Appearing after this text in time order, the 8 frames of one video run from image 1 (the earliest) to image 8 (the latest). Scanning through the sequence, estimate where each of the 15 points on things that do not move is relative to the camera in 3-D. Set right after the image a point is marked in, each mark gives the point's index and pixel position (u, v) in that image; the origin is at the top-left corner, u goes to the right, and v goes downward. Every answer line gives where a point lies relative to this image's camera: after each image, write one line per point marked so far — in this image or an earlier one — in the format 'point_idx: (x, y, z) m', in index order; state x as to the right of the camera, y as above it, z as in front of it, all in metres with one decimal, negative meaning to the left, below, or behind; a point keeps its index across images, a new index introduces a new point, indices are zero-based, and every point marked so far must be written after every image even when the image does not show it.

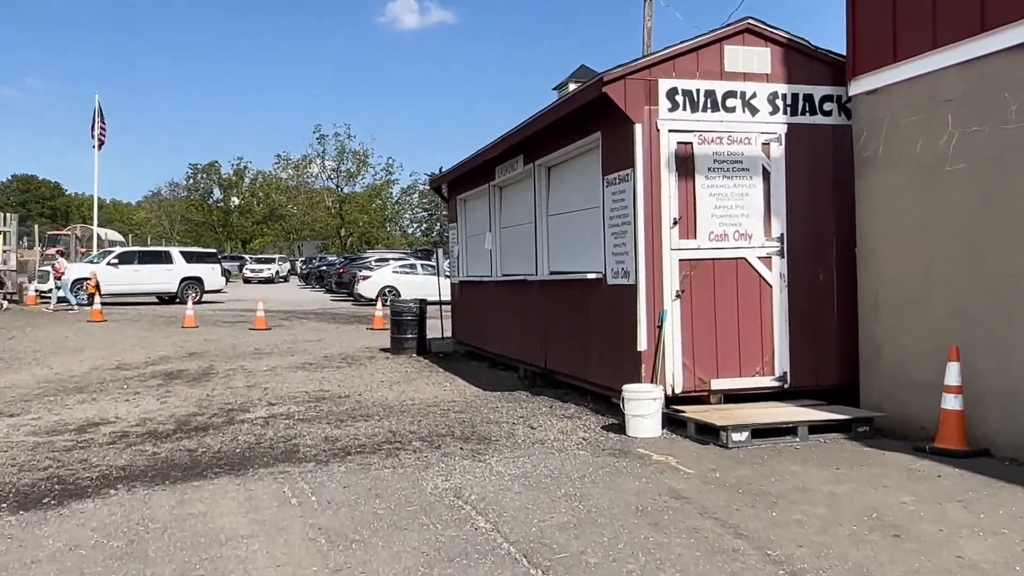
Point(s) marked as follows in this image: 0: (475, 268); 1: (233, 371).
0: (-0.5, +0.3, +12.5) m
1: (-3.7, -1.1, +11.8) m
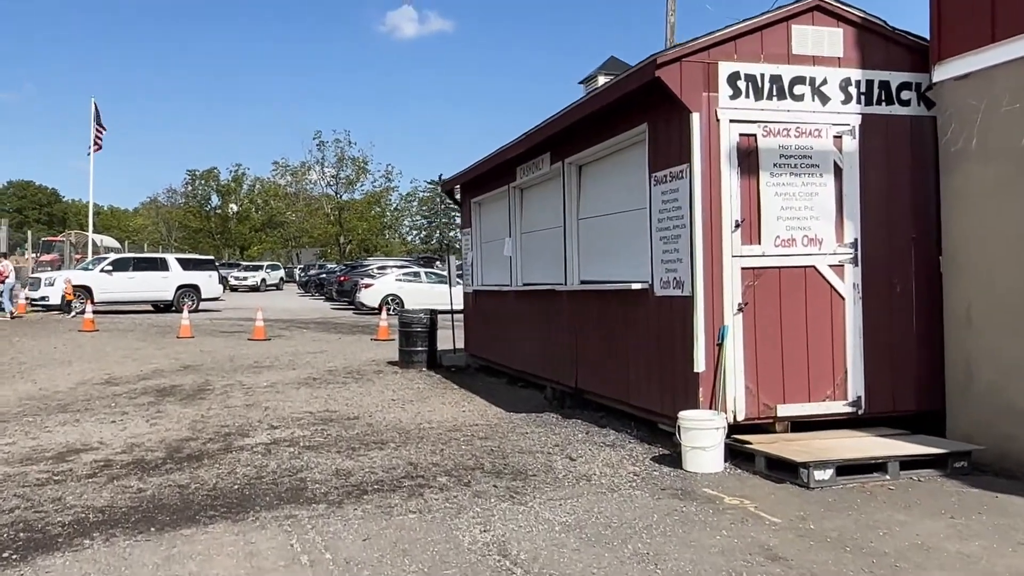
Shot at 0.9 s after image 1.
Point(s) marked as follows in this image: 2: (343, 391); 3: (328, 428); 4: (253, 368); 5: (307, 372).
0: (-0.2, +0.1, +11.6) m
1: (-3.4, -1.2, +10.9) m
2: (-2.0, -1.2, +10.3) m
3: (-1.6, -1.2, +7.7) m
4: (-3.8, -1.2, +13.1) m
5: (-2.9, -1.2, +12.5) m
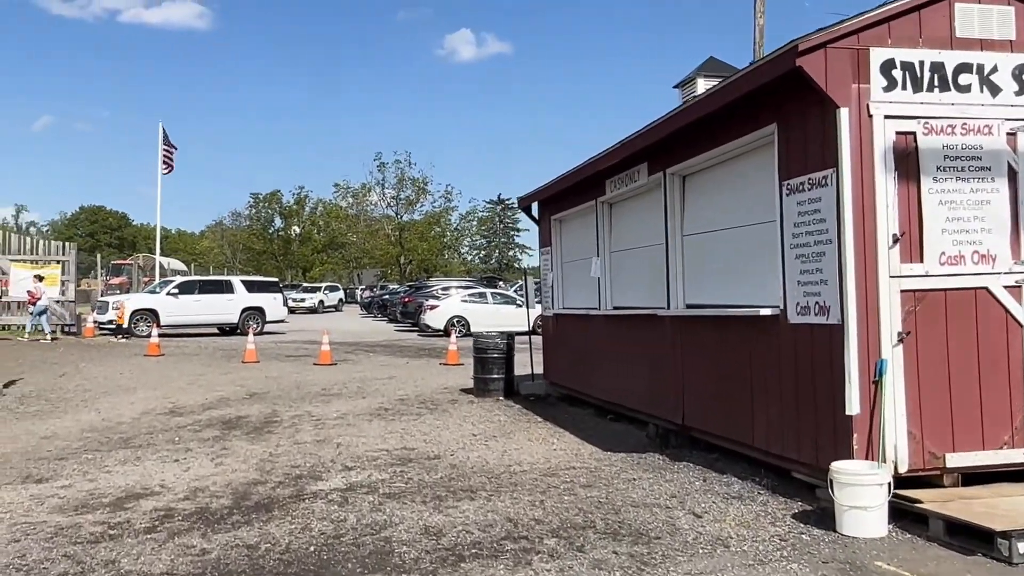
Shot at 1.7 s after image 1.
0: (+0.8, -0.1, +10.8) m
1: (-2.4, -1.5, +10.2) m
2: (-1.0, -1.5, +9.5) m
3: (-0.8, -1.4, +7.0) m
4: (-2.6, -1.5, +12.4) m
5: (-1.8, -1.5, +11.8) m
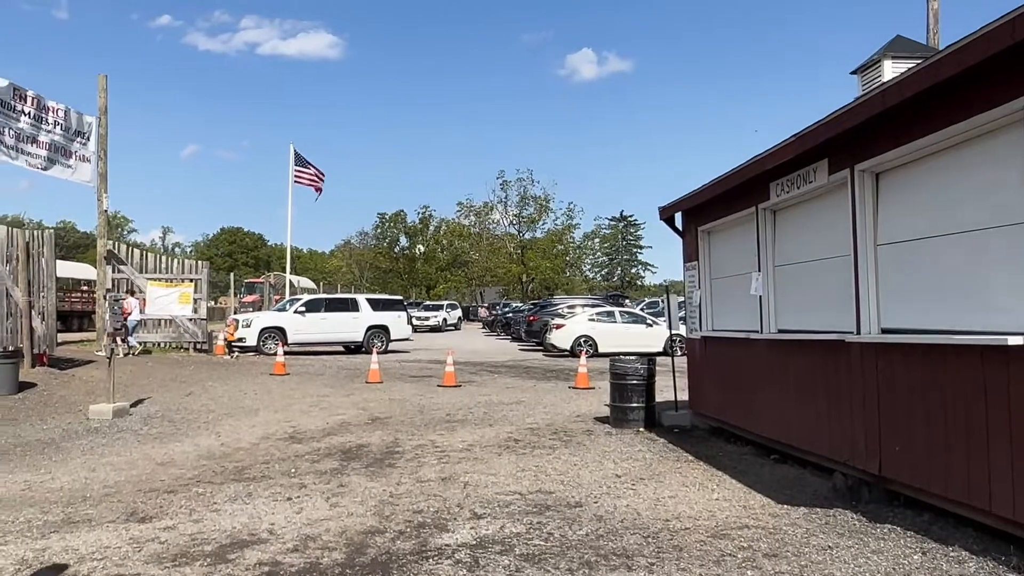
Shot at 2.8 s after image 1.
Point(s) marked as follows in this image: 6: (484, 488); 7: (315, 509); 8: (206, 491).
0: (+2.3, -0.3, +9.5) m
1: (-1.0, -1.7, +9.4) m
2: (+0.4, -1.6, +8.5) m
3: (+0.2, -1.6, +5.9) m
4: (-0.9, -1.8, +11.6) m
5: (-0.1, -1.7, +10.8) m
6: (-0.2, -1.6, +7.2) m
7: (-1.5, -1.6, +6.7) m
8: (-2.6, -1.7, +7.5) m
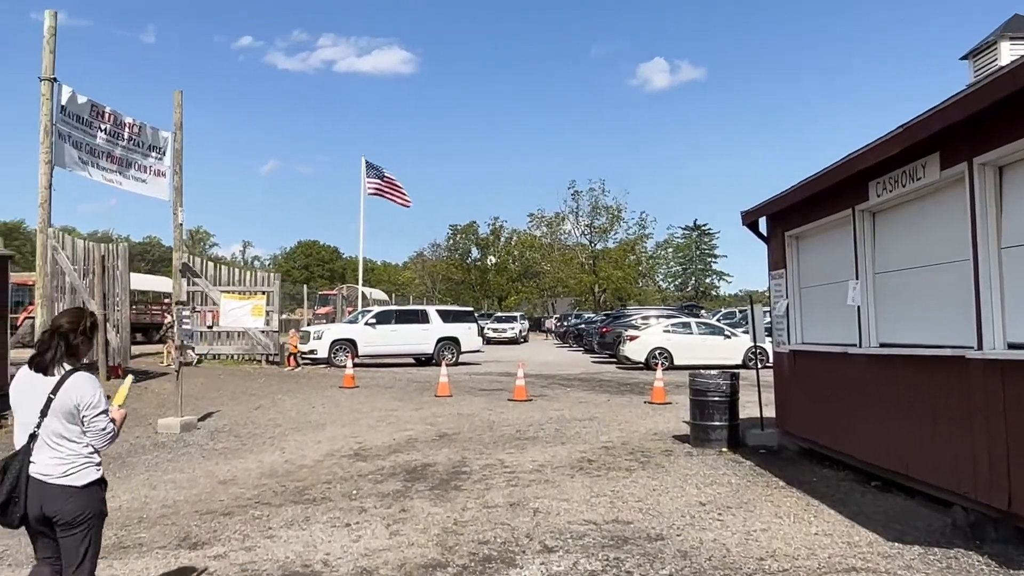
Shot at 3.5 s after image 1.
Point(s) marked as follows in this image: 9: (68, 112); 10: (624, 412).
0: (+3.1, -0.4, +8.8) m
1: (-0.2, -1.8, +8.9) m
2: (+1.0, -1.7, +7.9) m
3: (+0.7, -1.6, +5.3) m
4: (+0.1, -1.9, +11.1) m
5: (+0.8, -1.9, +10.3) m
6: (+0.3, -1.7, +6.7) m
7: (-1.0, -1.7, +6.2) m
8: (-2.0, -1.8, +7.1) m
9: (-9.7, +3.9, +19.6) m
10: (+1.8, -2.0, +14.3) m
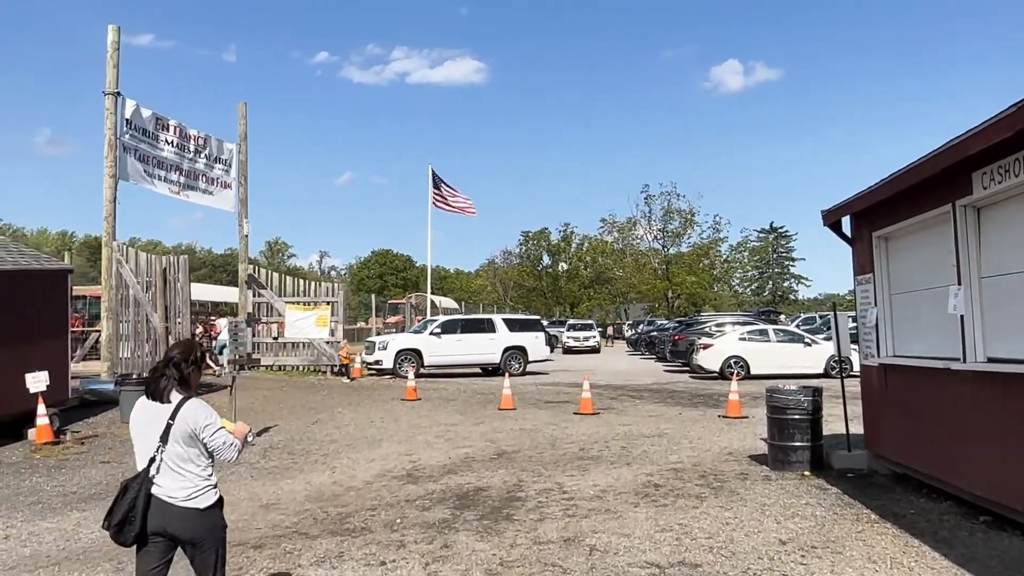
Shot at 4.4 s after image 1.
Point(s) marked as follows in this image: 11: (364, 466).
0: (+3.6, -0.5, +7.8) m
1: (+0.3, -1.9, +8.2) m
2: (+1.5, -1.8, +7.1) m
3: (+0.9, -1.7, +4.6) m
4: (+0.8, -2.0, +10.4) m
5: (+1.4, -1.9, +9.5) m
6: (+0.7, -1.8, +5.9) m
7: (-0.6, -1.8, +5.6) m
8: (-1.6, -1.9, +6.6) m
9: (-8.4, +3.6, +19.7) m
10: (+2.8, -2.1, +13.4) m
11: (-1.8, -2.2, +10.9) m
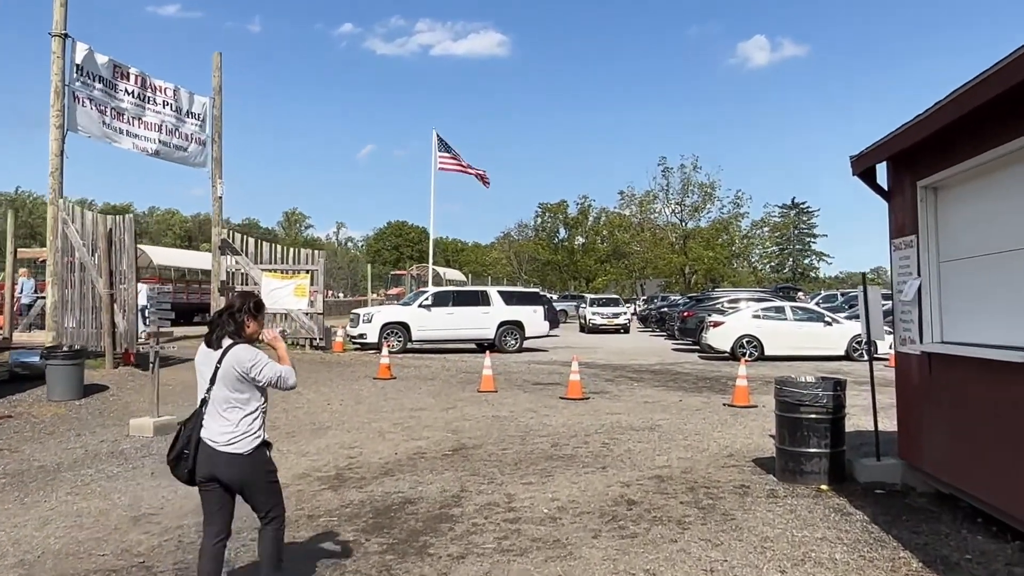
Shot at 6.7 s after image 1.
0: (+3.1, -0.3, +5.9) m
1: (-0.2, -1.6, +6.4) m
2: (+1.0, -1.6, +5.3) m
3: (+0.3, -1.5, +2.7) m
4: (+0.3, -1.7, +8.5) m
5: (+0.9, -1.6, +7.6) m
6: (+0.1, -1.5, +4.1) m
7: (-1.2, -1.6, +3.8) m
8: (-2.1, -1.6, +4.8) m
9: (-8.5, +4.3, +17.9) m
10: (+2.4, -1.7, +11.5) m
11: (-2.2, -1.8, +9.1) m
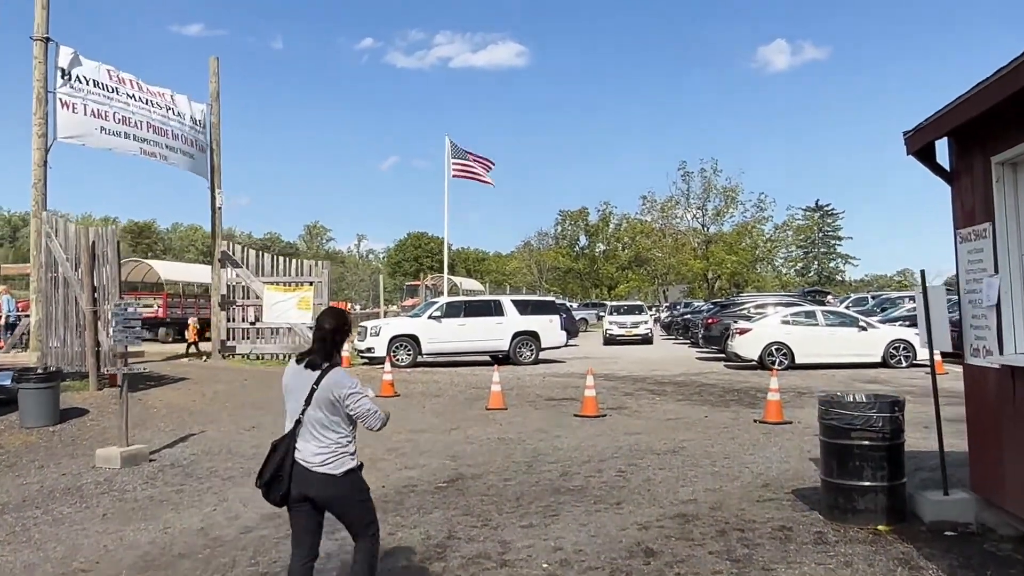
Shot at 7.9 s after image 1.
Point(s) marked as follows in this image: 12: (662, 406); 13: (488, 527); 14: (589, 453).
0: (+3.0, -0.2, +4.7) m
1: (-0.2, -1.7, +5.2) m
2: (+0.9, -1.6, +4.1) m
3: (+0.2, -1.5, +1.6) m
4: (+0.3, -1.7, +7.4) m
5: (+0.9, -1.7, +6.5) m
6: (0.0, -1.6, +3.0) m
7: (-1.3, -1.6, +2.7) m
8: (-2.2, -1.7, +3.7) m
9: (-8.4, +4.0, +17.0) m
10: (+2.4, -1.7, +10.3) m
11: (-2.2, -1.9, +8.0) m
12: (+2.3, -1.8, +13.7) m
13: (-0.2, -1.7, +6.5) m
14: (+0.8, -1.8, +9.7) m
